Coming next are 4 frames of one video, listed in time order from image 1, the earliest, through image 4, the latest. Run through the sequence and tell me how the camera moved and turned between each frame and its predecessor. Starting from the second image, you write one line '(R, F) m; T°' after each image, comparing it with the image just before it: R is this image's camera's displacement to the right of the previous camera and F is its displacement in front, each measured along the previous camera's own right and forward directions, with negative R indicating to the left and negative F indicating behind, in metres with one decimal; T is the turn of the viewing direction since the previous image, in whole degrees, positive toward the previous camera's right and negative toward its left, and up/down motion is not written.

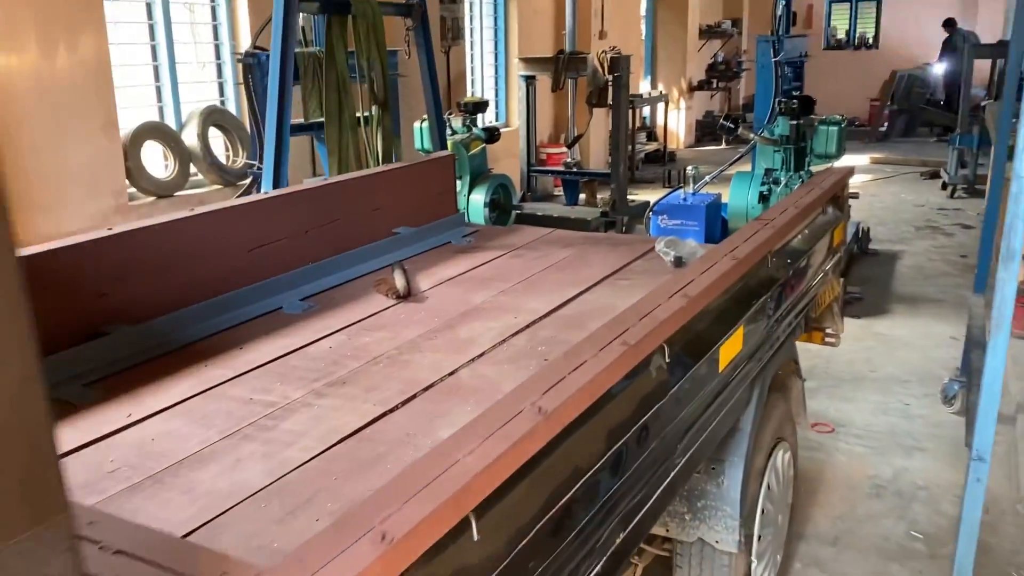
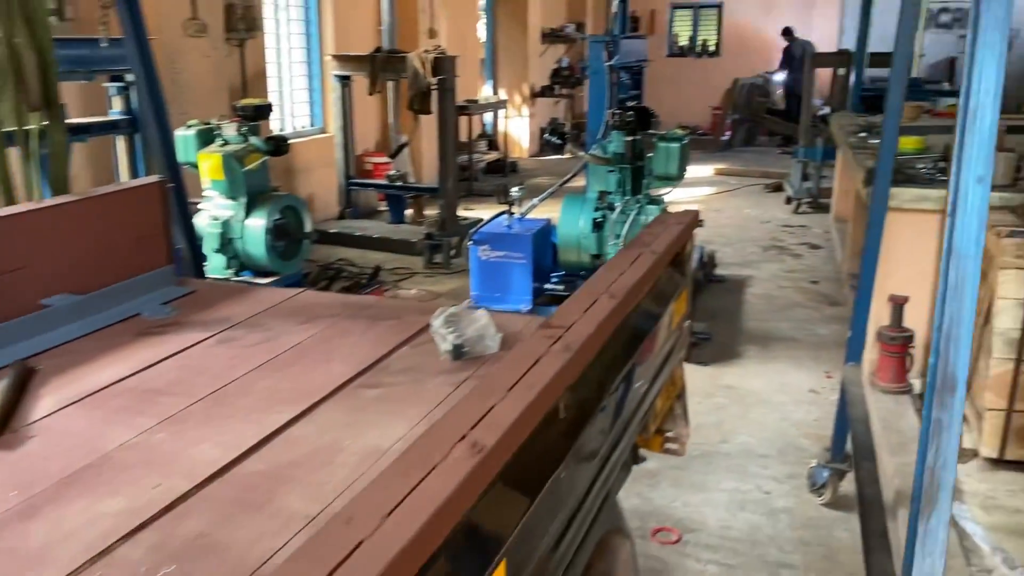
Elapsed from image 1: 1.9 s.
(+0.3, +0.7) m; +9°
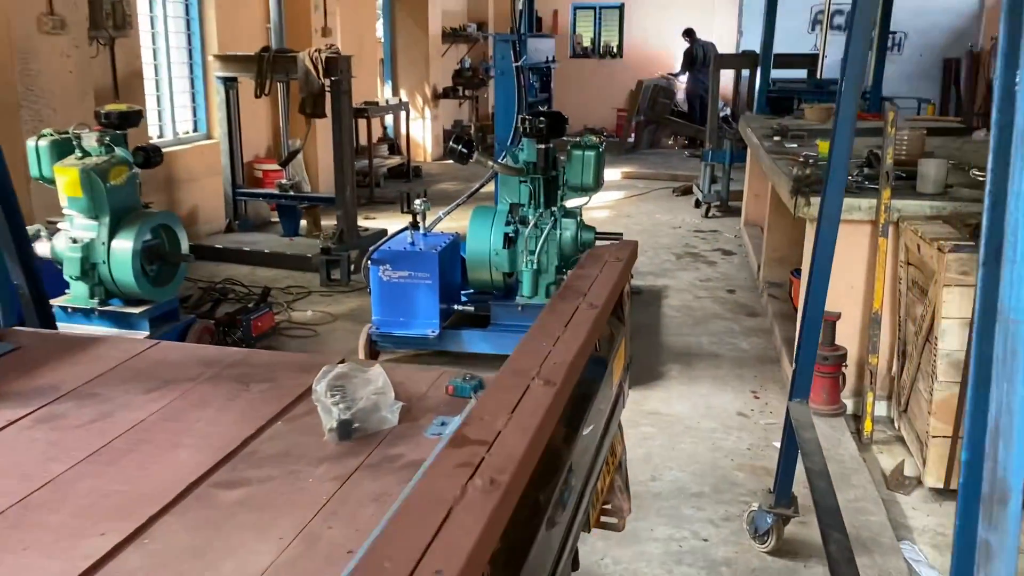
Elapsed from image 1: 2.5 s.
(0.0, +0.3) m; +6°
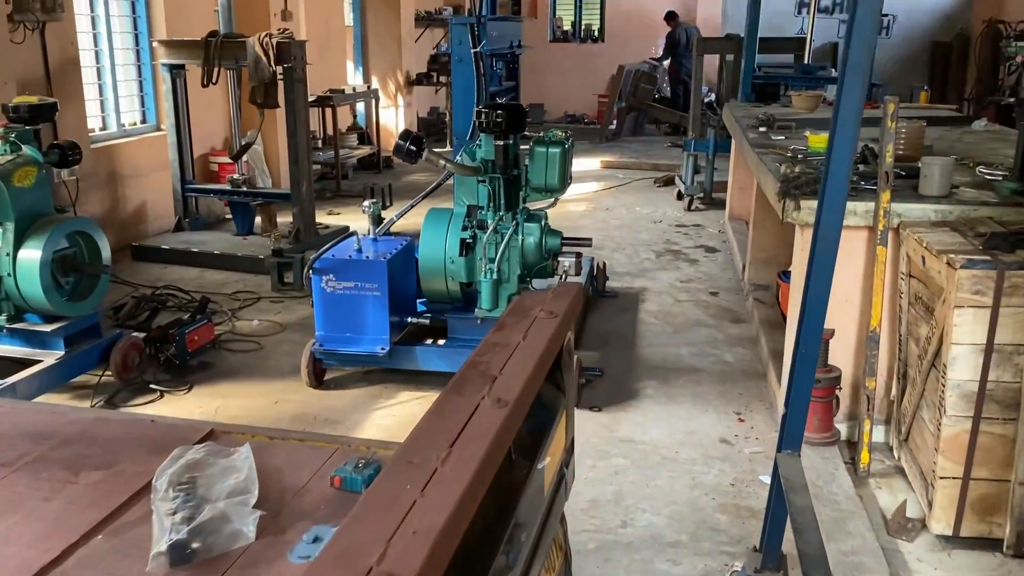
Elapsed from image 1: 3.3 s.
(+0.1, +0.3) m; +1°
